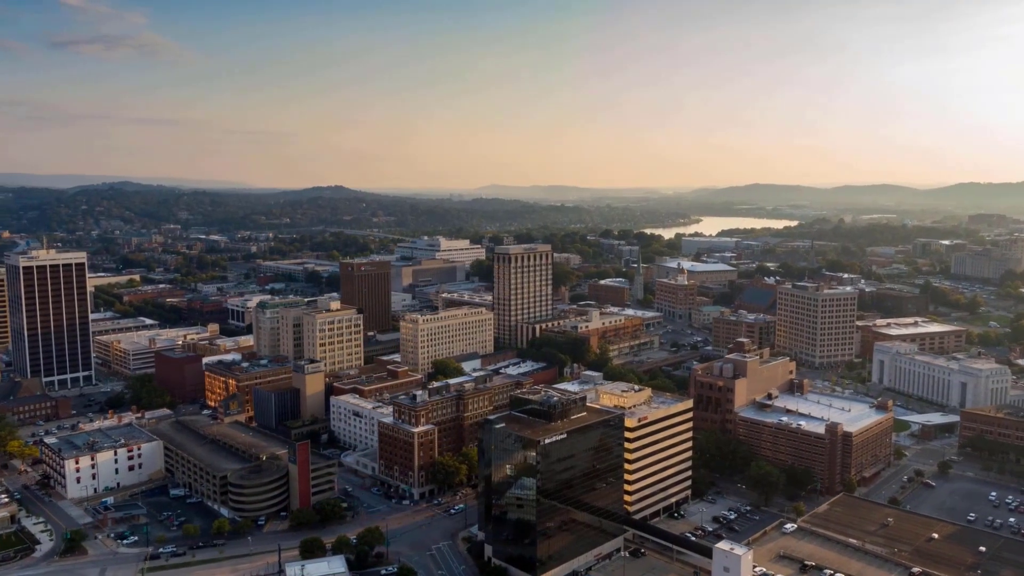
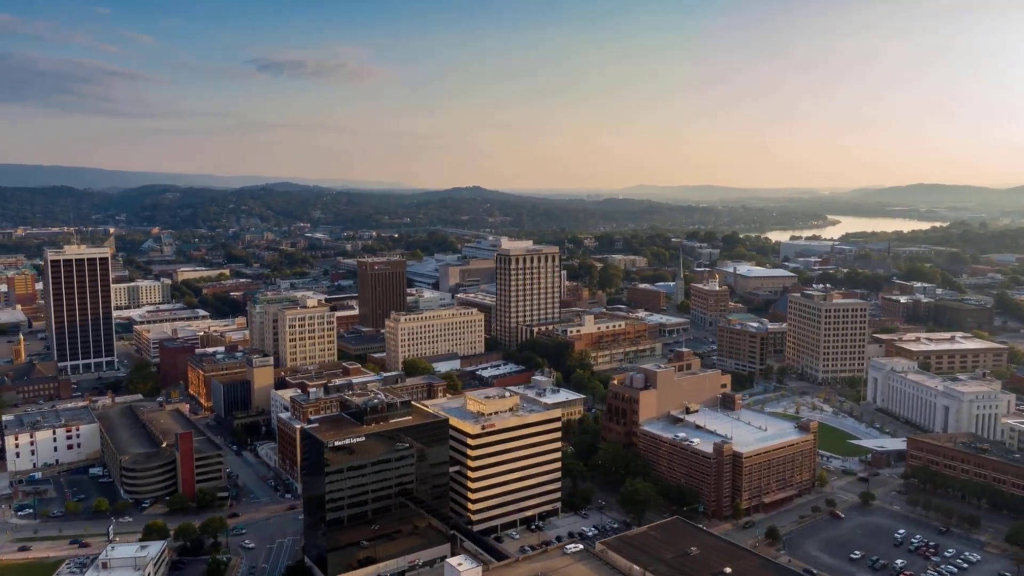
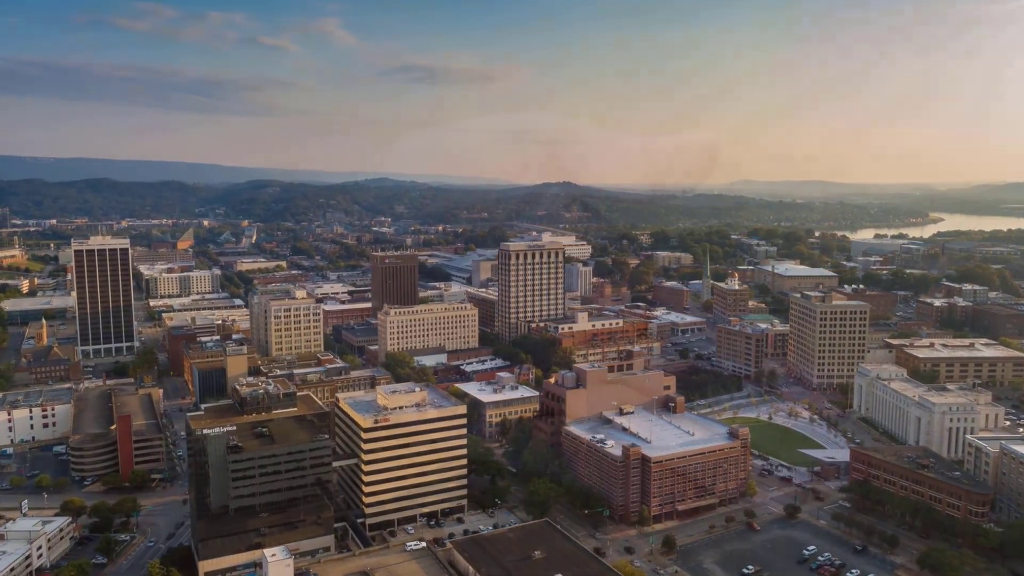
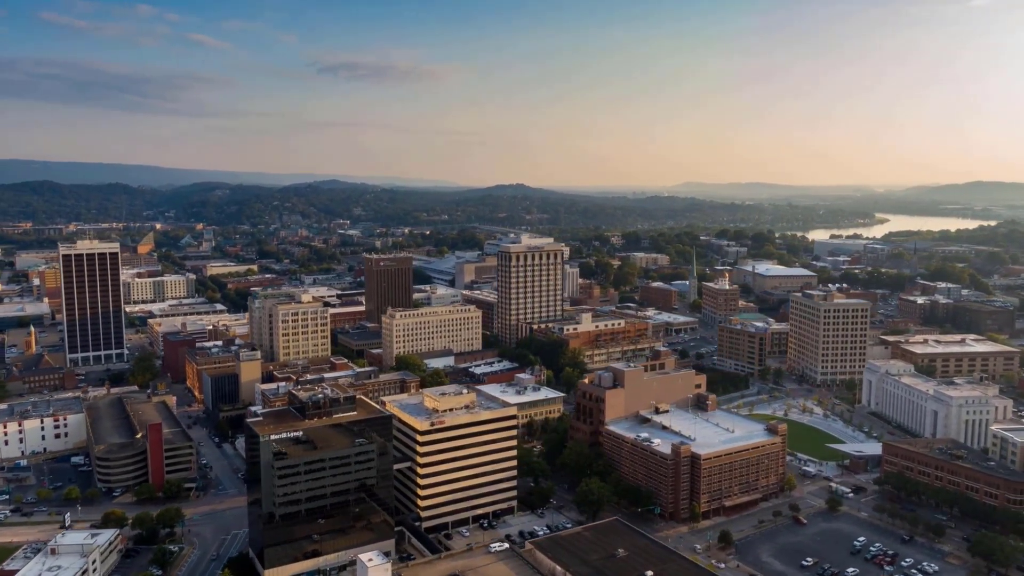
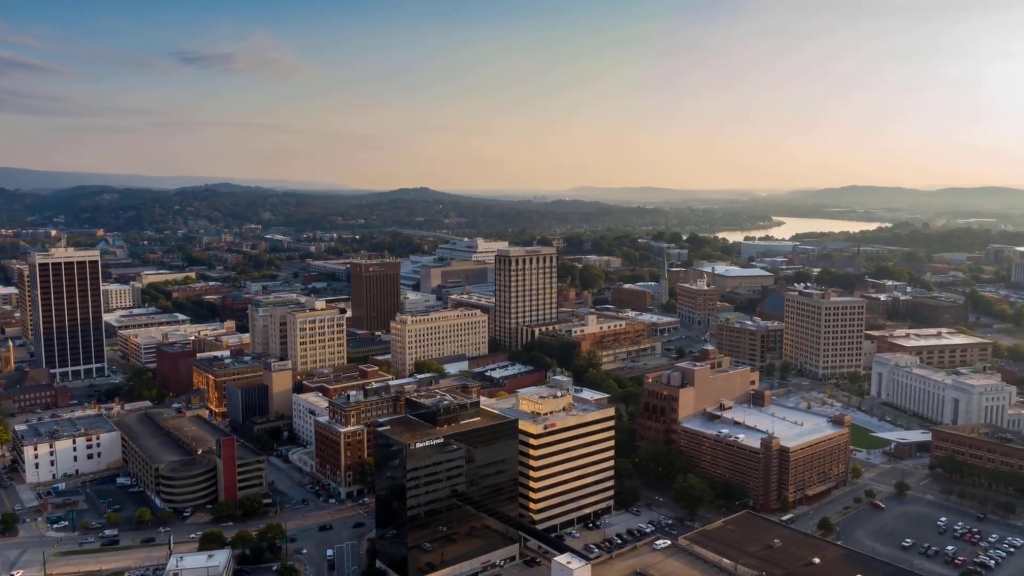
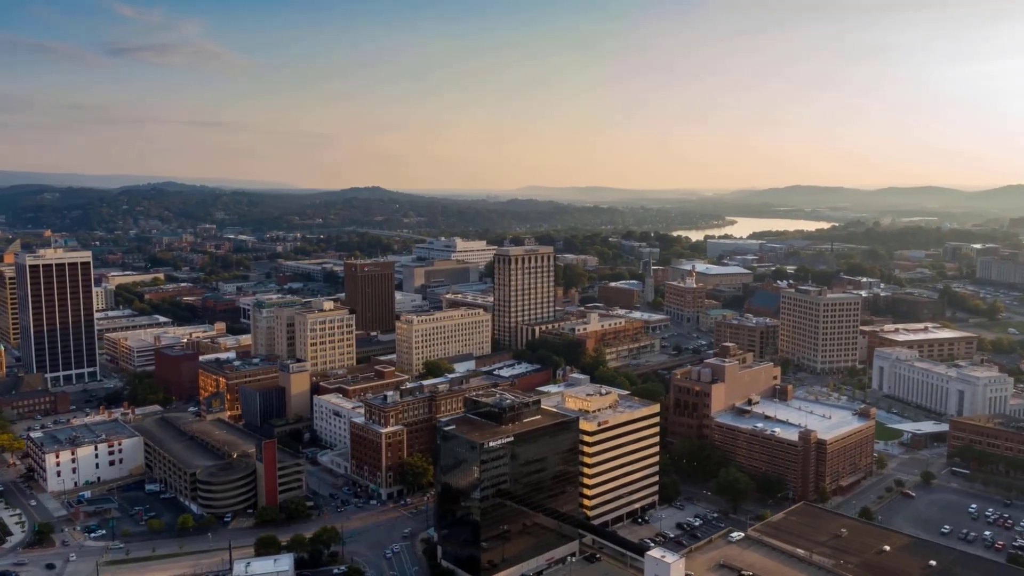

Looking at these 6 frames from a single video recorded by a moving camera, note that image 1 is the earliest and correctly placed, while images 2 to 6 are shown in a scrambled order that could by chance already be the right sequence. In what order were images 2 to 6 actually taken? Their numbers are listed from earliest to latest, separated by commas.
6, 5, 2, 4, 3
